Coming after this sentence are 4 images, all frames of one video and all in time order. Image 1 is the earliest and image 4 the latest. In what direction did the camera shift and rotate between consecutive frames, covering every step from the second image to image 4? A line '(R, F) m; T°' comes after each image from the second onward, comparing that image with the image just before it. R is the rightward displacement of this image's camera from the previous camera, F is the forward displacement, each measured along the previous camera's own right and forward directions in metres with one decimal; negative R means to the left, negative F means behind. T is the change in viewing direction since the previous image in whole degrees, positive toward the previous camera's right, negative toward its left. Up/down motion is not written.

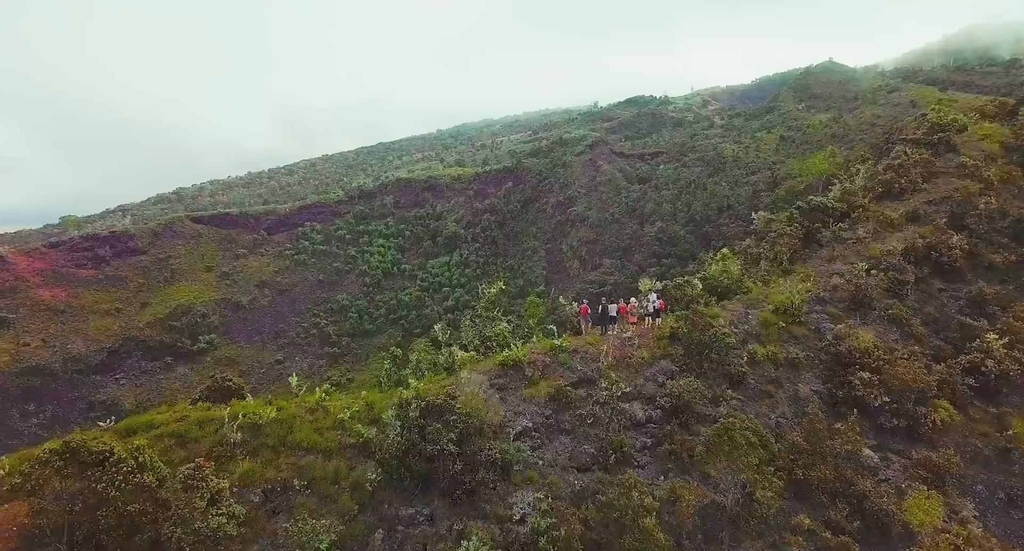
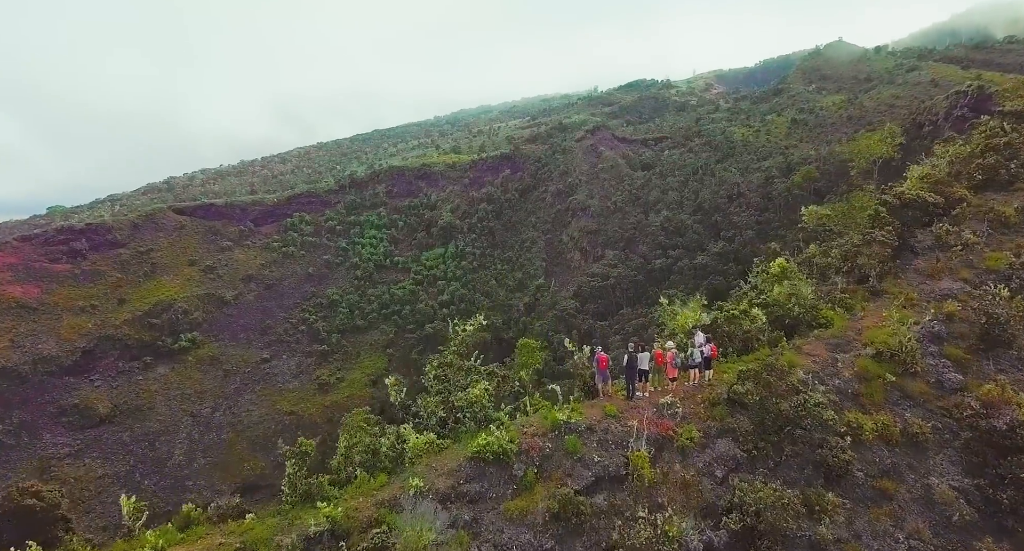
(+0.4, +6.7) m; 0°
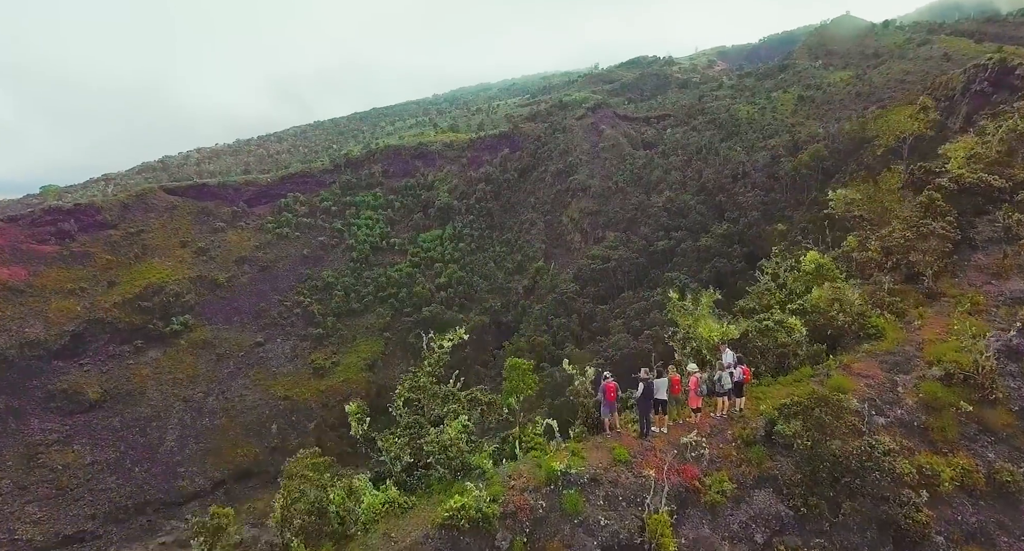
(+0.3, +2.9) m; 0°
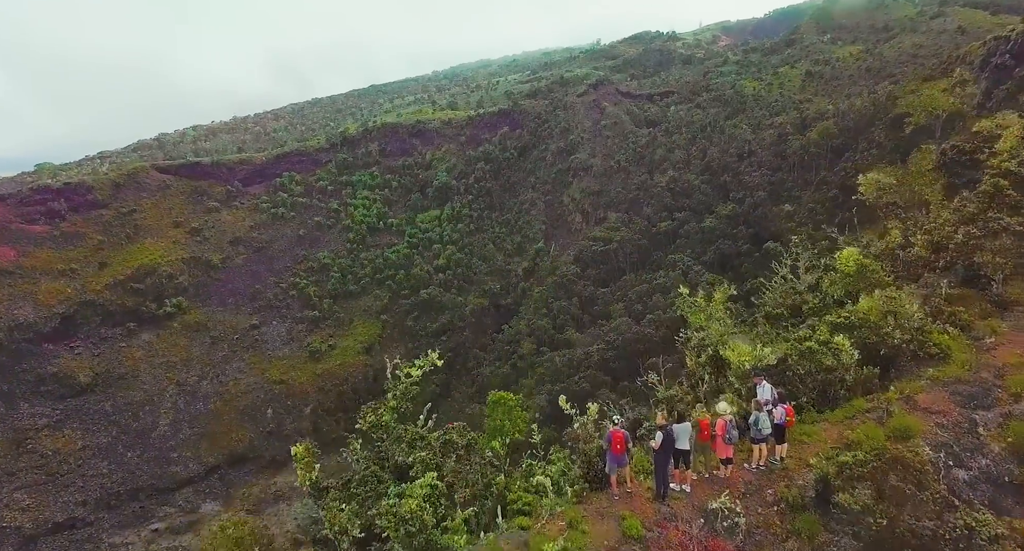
(+0.3, +2.5) m; 0°
